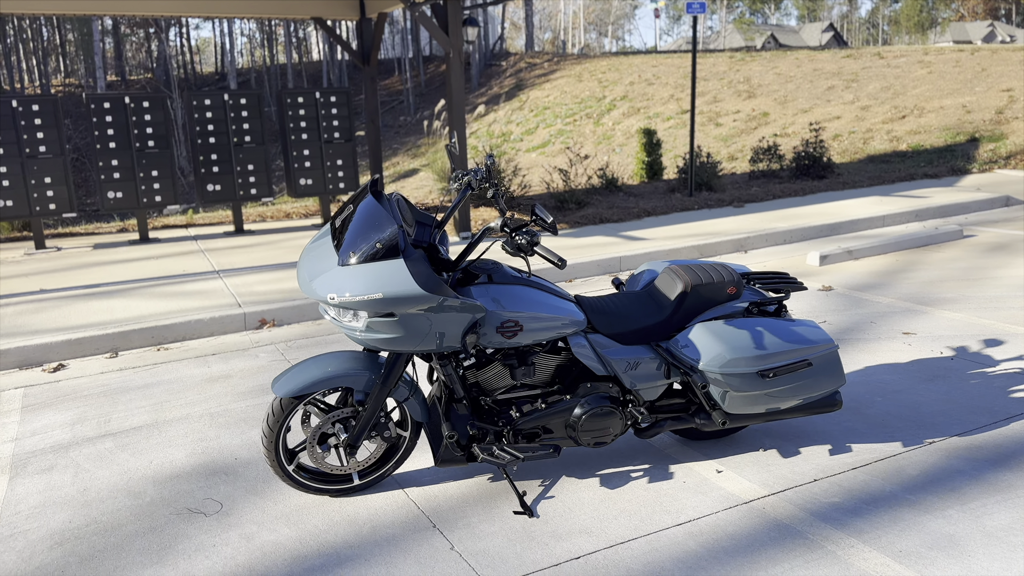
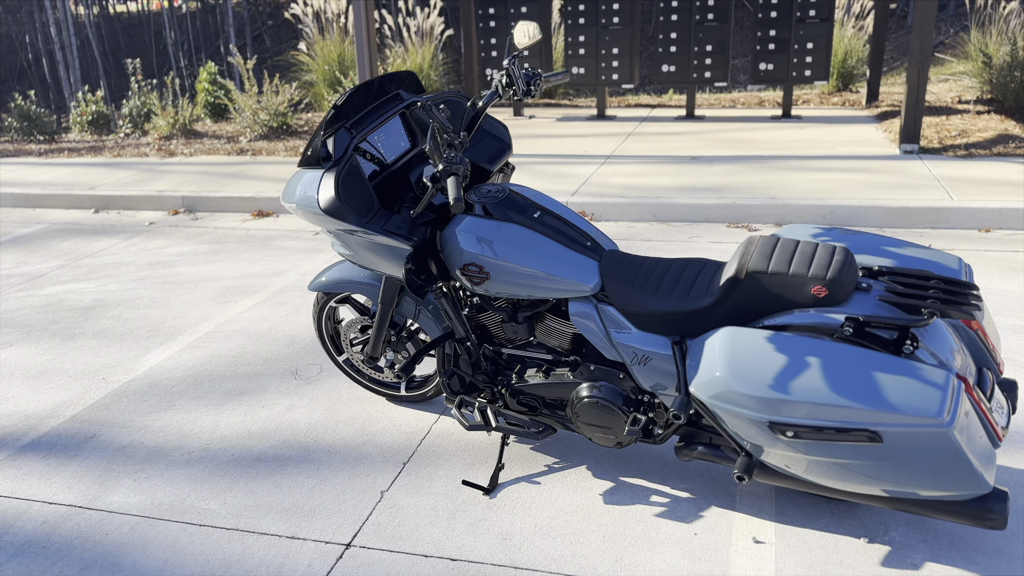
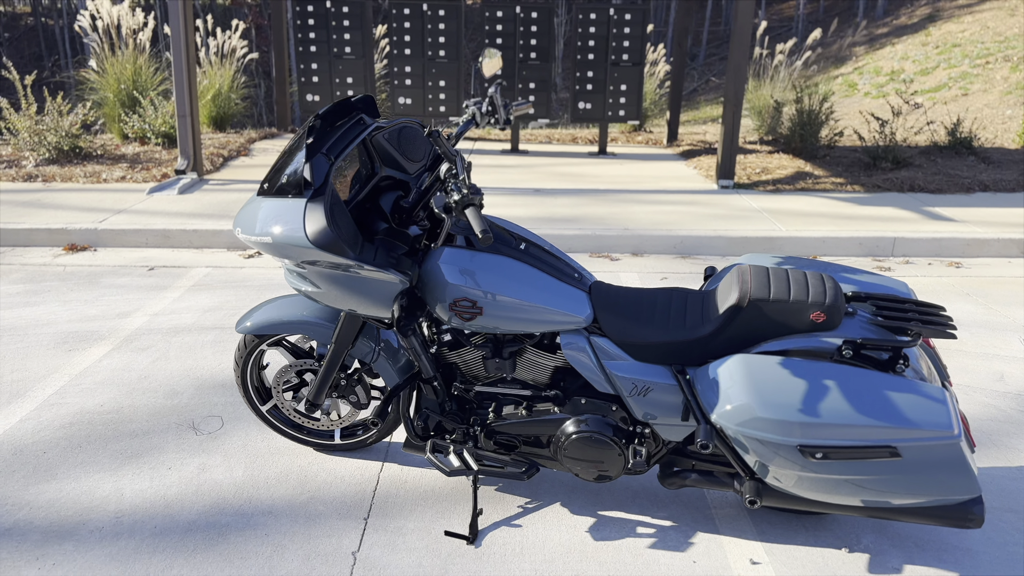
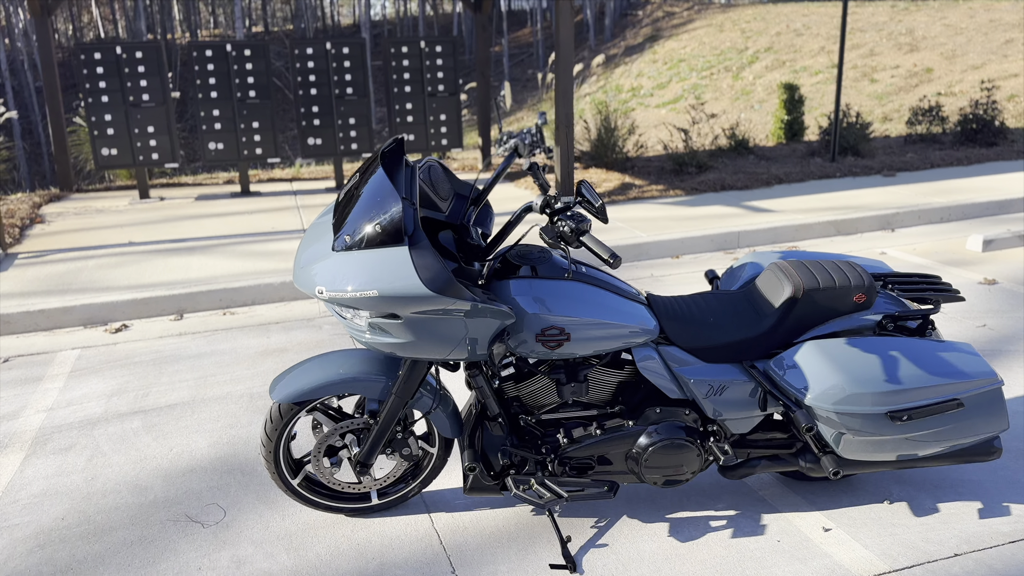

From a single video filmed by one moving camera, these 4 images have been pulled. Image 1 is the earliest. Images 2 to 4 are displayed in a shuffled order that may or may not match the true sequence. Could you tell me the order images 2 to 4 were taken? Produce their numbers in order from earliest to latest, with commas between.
4, 3, 2
